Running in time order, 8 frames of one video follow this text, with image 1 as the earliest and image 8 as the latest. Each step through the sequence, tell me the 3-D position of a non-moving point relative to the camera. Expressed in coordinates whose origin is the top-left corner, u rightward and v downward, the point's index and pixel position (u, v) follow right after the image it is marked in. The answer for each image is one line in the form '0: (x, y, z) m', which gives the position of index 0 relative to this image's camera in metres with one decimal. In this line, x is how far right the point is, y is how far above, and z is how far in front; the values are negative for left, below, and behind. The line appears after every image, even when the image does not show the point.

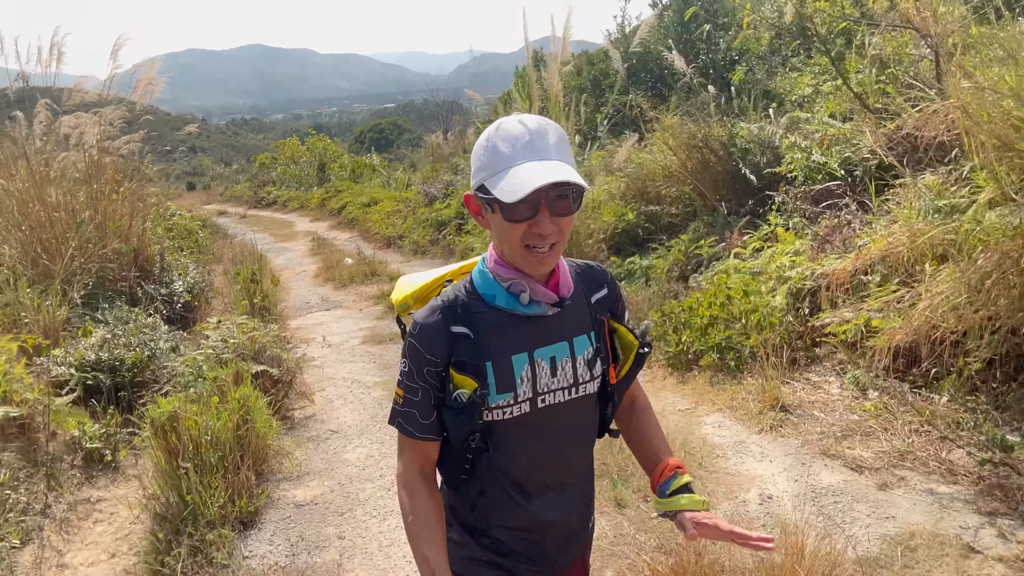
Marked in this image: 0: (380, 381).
0: (-0.9, -0.6, +4.8) m
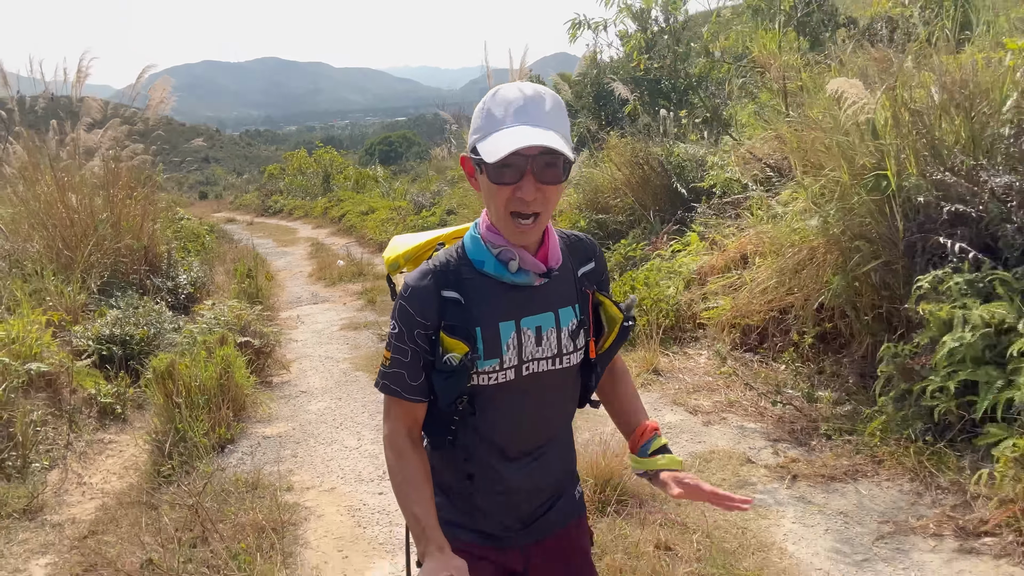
0: (-1.3, -0.5, +5.7) m
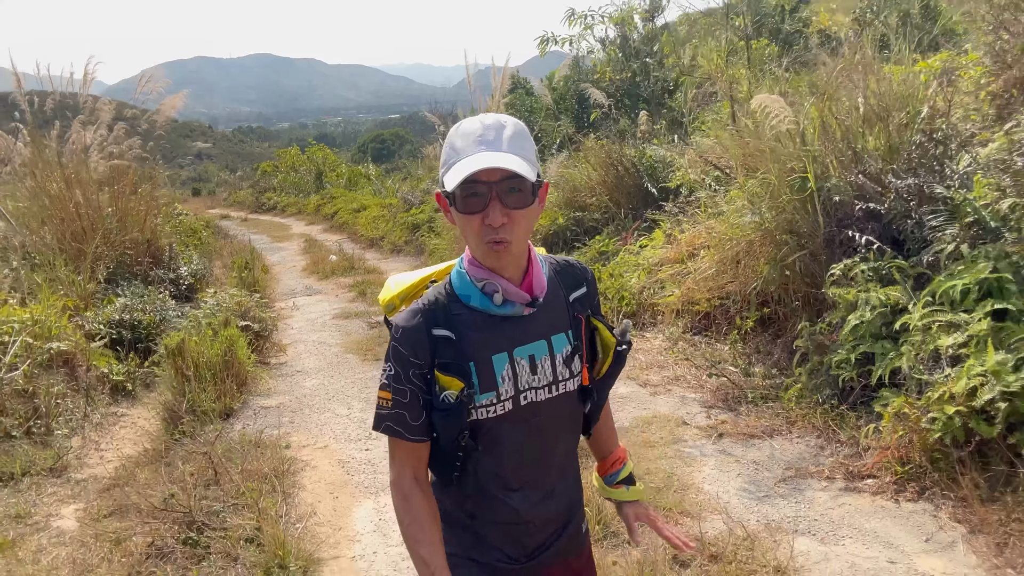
0: (-1.5, -0.5, +6.2) m
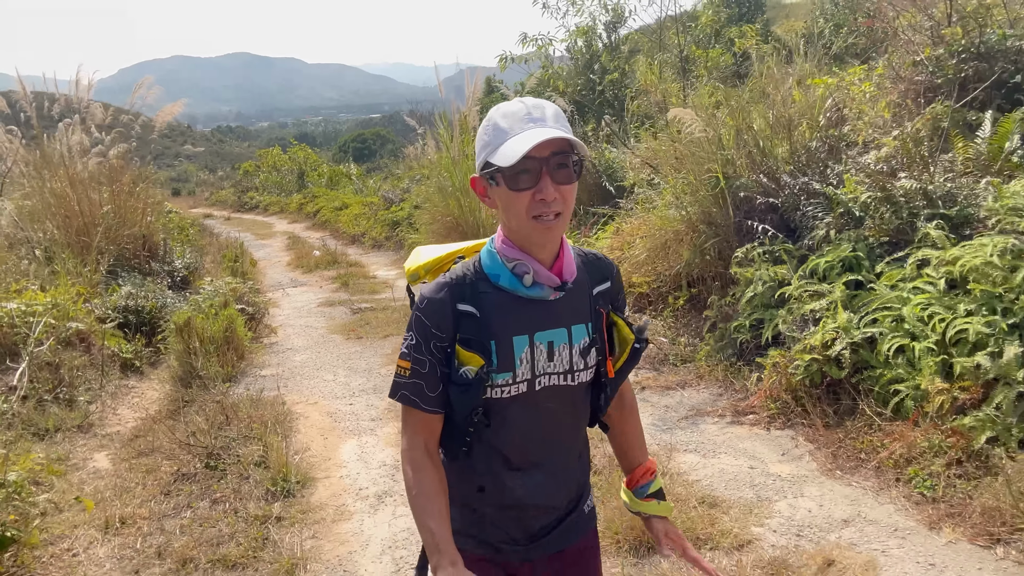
0: (-1.8, -0.4, +6.9) m
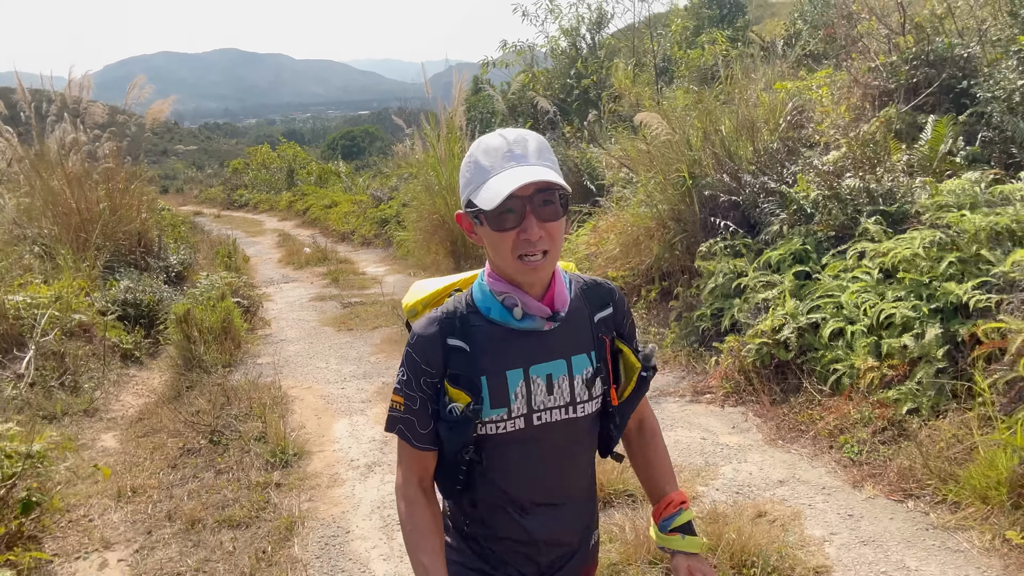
0: (-1.9, -0.3, +7.2) m
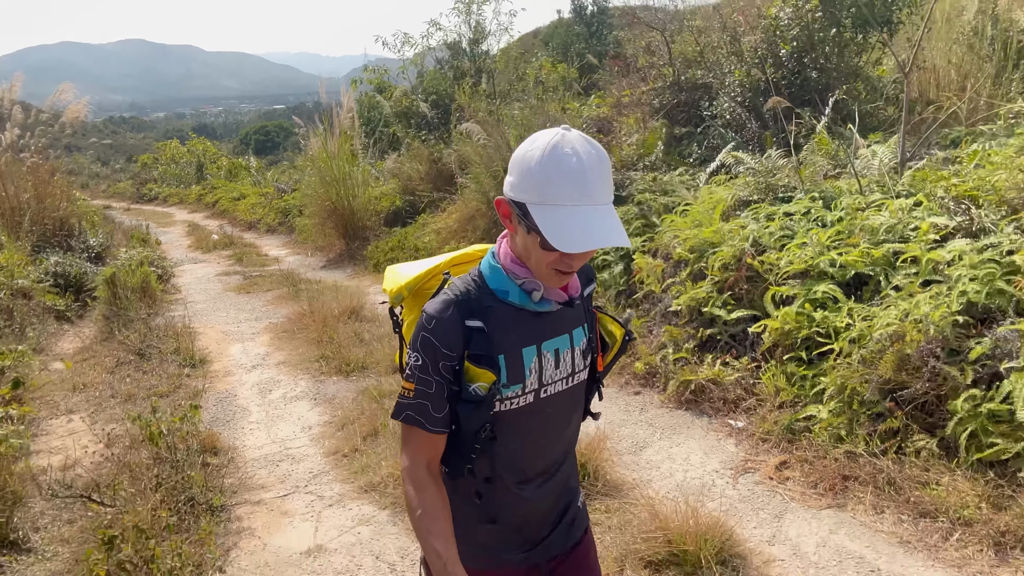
0: (-3.5, 0.0, +8.8) m
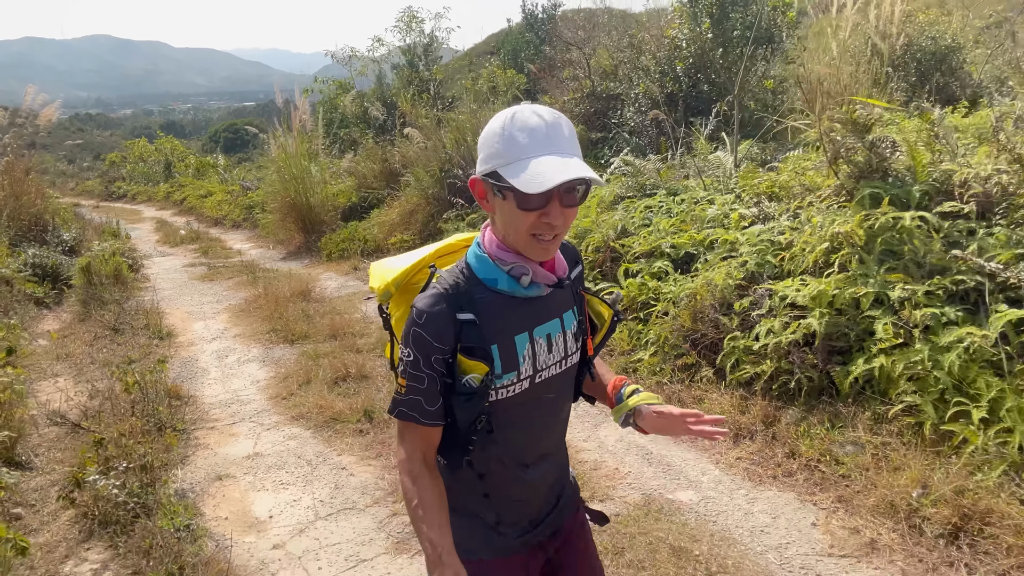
0: (-4.3, +0.2, +9.7) m
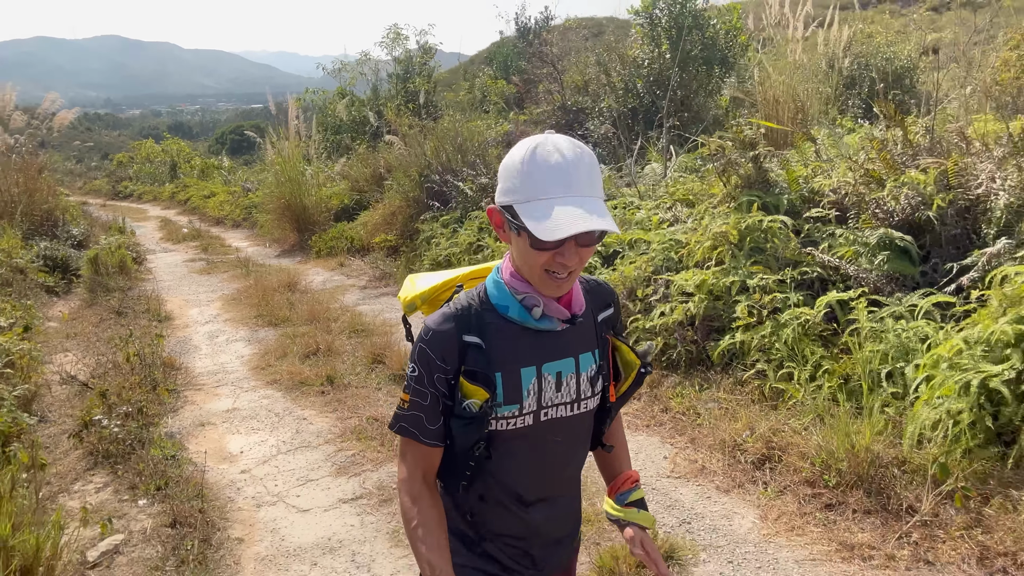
0: (-4.6, +0.3, +10.5) m
